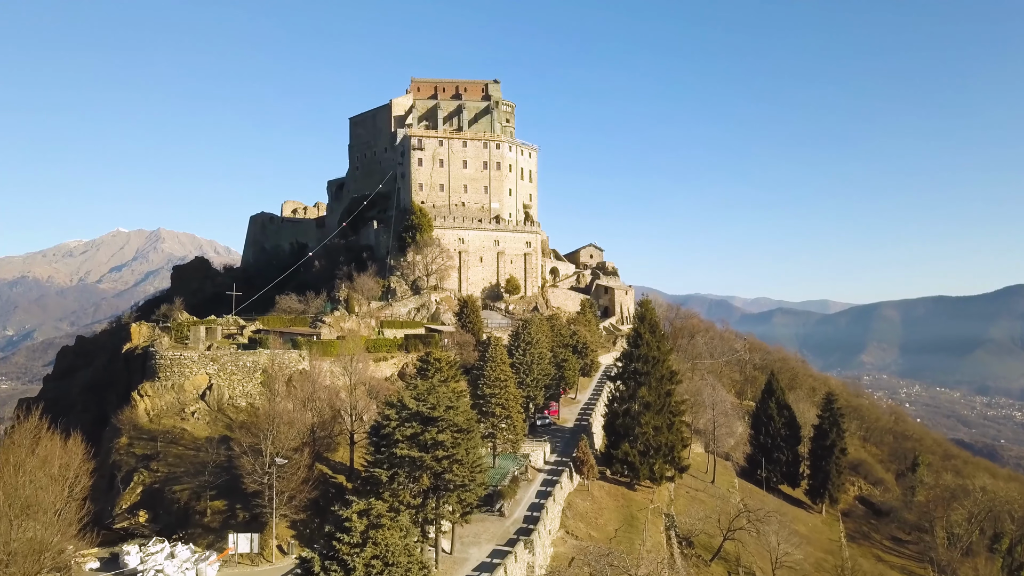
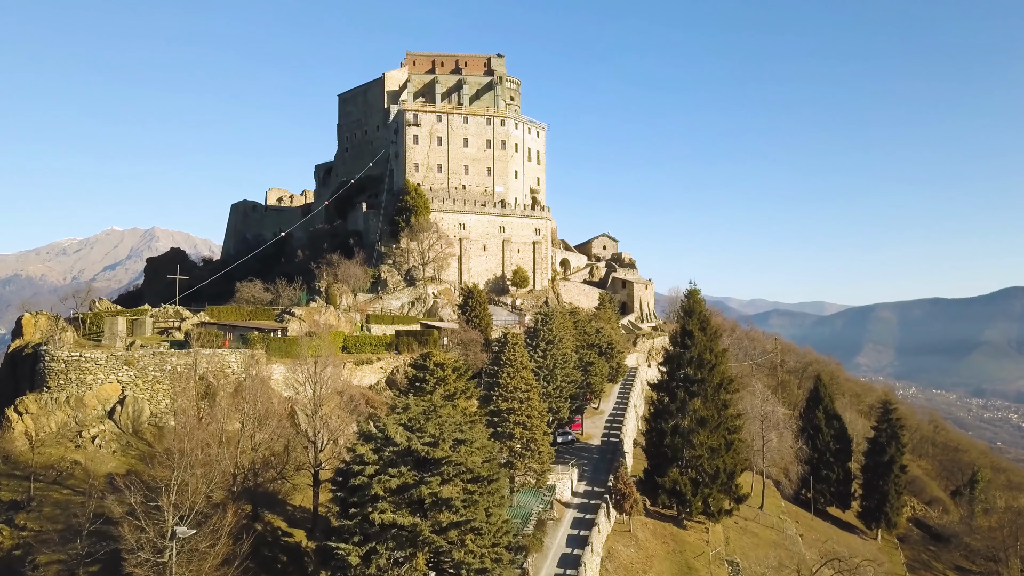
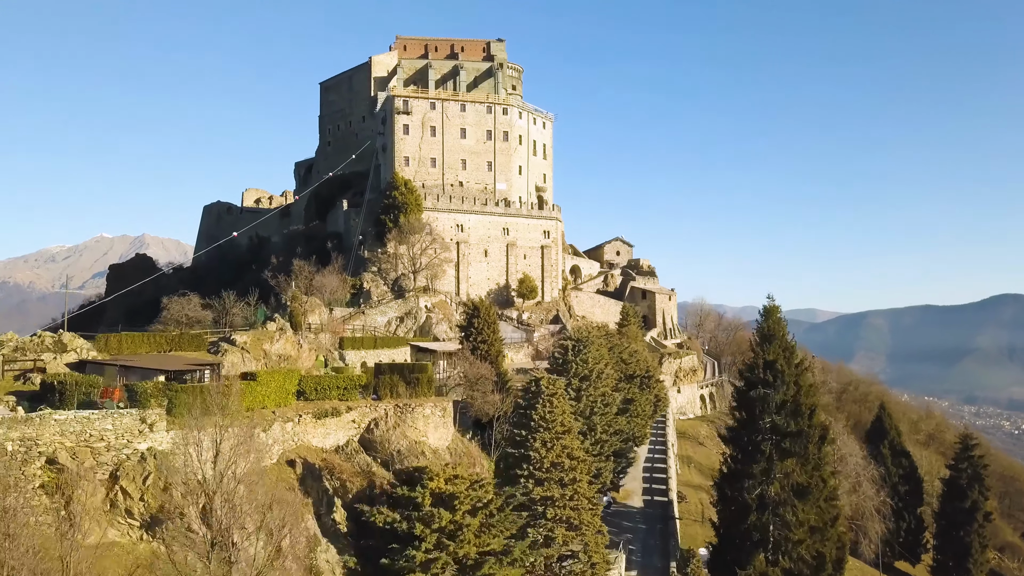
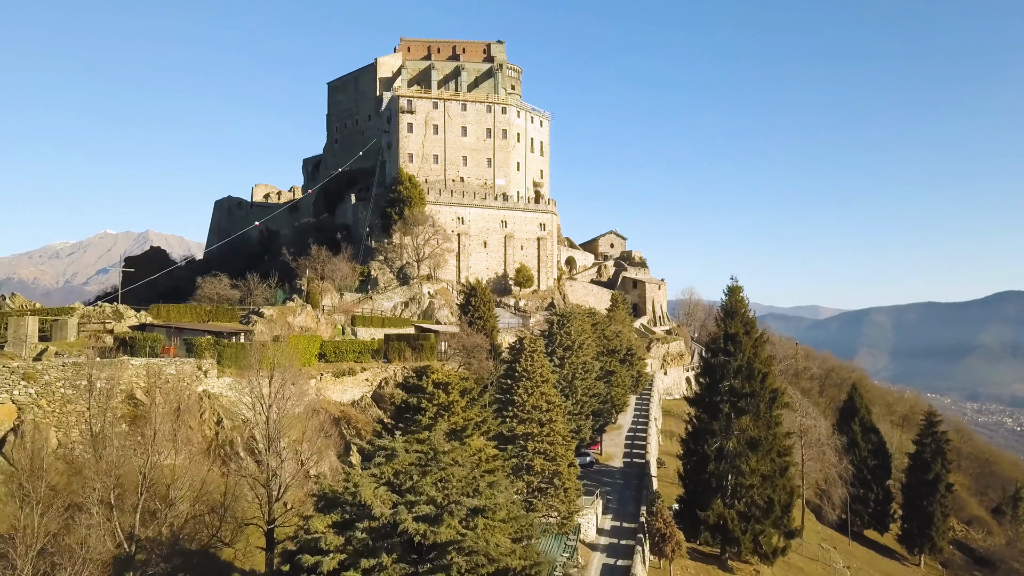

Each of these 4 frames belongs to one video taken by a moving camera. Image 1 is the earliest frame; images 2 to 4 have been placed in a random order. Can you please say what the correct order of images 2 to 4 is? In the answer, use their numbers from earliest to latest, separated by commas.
2, 4, 3
